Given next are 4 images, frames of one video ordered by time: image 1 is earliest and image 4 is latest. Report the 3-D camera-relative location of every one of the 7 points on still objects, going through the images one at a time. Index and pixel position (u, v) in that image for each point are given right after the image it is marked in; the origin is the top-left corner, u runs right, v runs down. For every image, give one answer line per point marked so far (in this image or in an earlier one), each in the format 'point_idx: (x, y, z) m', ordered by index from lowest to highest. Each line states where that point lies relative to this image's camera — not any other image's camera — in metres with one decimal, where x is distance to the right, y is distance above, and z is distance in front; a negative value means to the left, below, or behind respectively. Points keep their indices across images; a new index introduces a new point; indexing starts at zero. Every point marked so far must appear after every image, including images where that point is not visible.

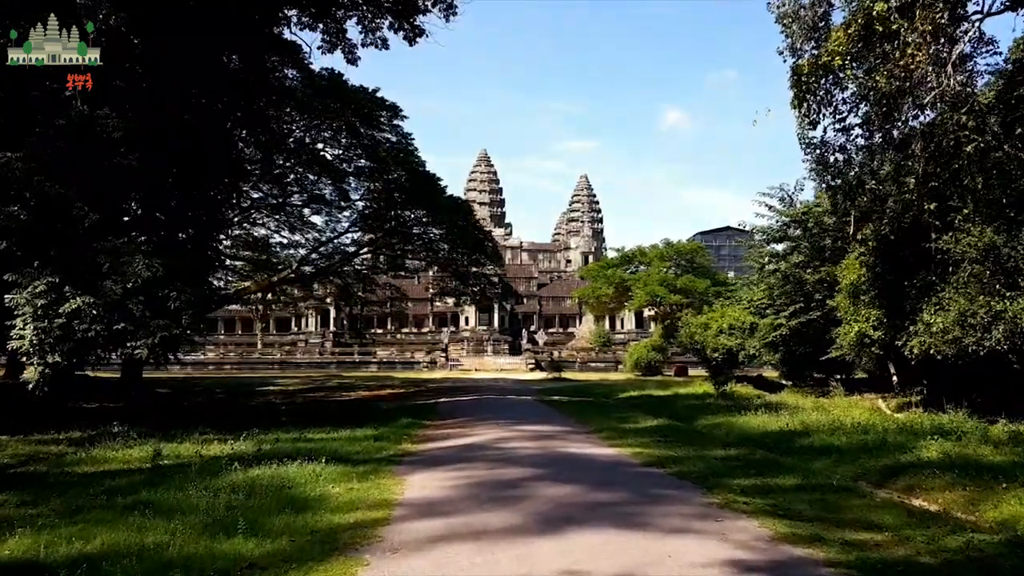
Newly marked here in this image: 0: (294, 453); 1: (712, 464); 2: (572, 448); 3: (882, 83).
0: (-2.8, -2.2, +9.8) m
1: (+2.5, -2.2, +9.2) m
2: (+0.8, -2.2, +10.5) m
3: (+6.2, +3.4, +12.7) m
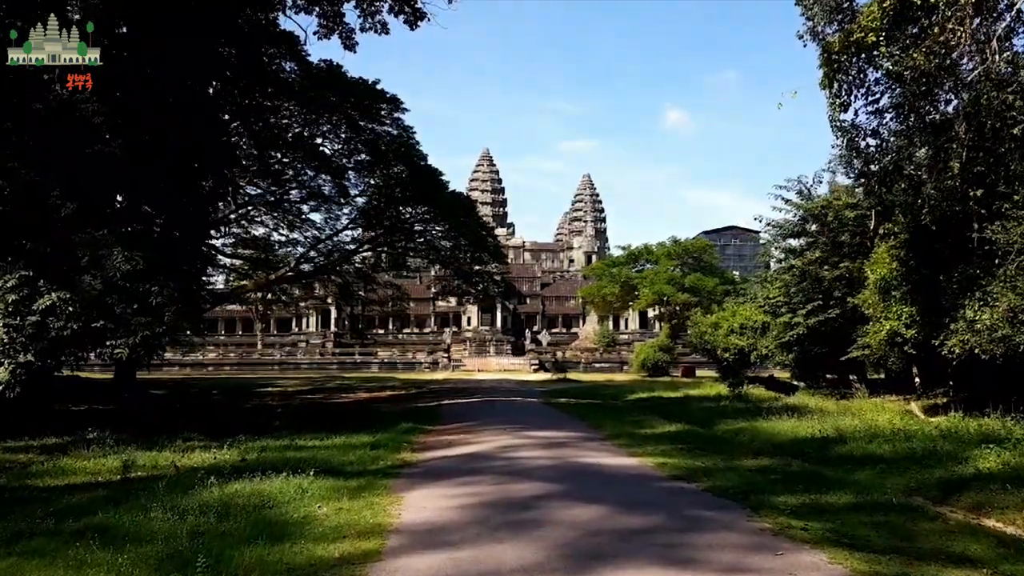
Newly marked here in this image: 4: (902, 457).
0: (-2.7, -2.1, +8.8) m
1: (+2.6, -2.1, +8.2) m
2: (+1.0, -2.1, +9.5) m
3: (+6.3, +3.5, +11.7) m
4: (+5.1, -2.2, +9.8) m
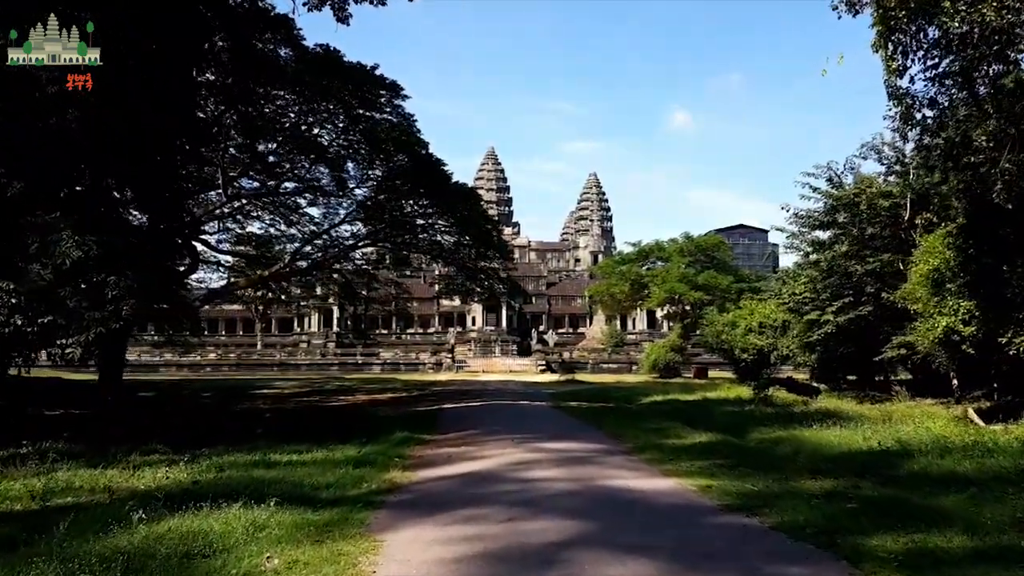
0: (-2.6, -1.9, +7.2) m
1: (+2.7, -1.9, +6.6) m
2: (+1.1, -2.0, +7.9) m
3: (+6.5, +3.7, +10.0) m
4: (+5.2, -2.1, +8.2) m
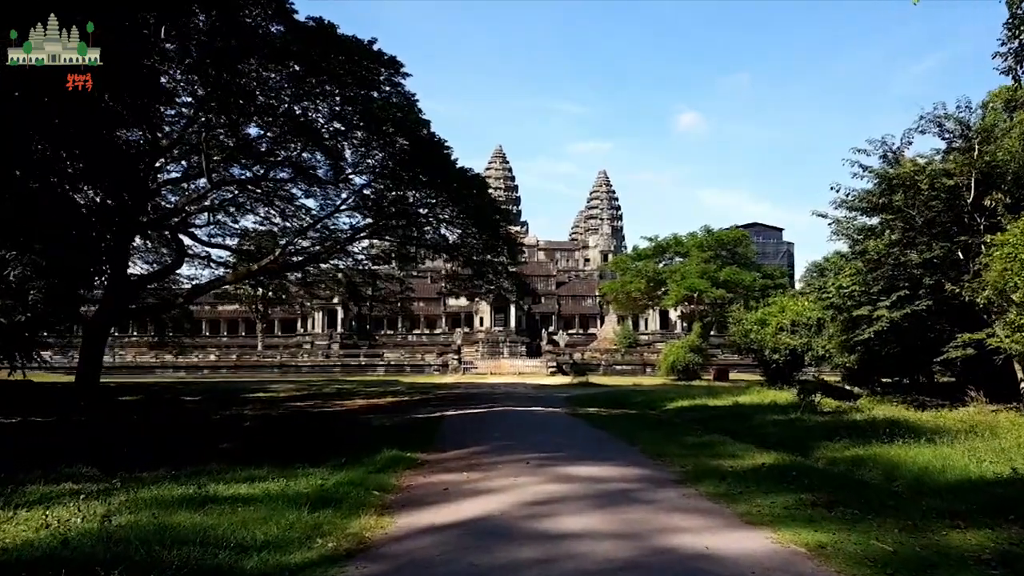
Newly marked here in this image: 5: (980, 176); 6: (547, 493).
0: (-2.5, -1.7, +4.8) m
1: (+2.8, -1.7, +4.2) m
2: (+1.2, -1.8, +5.4) m
3: (+6.6, +3.9, +7.5) m
4: (+5.4, -1.8, +5.7) m
5: (+11.3, +2.7, +18.1) m
6: (+0.3, -1.9, +7.0) m
